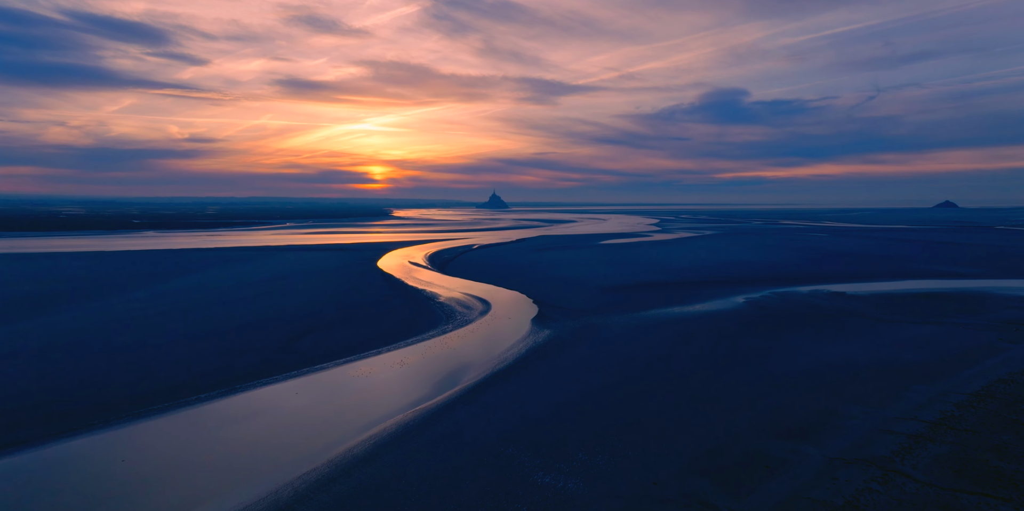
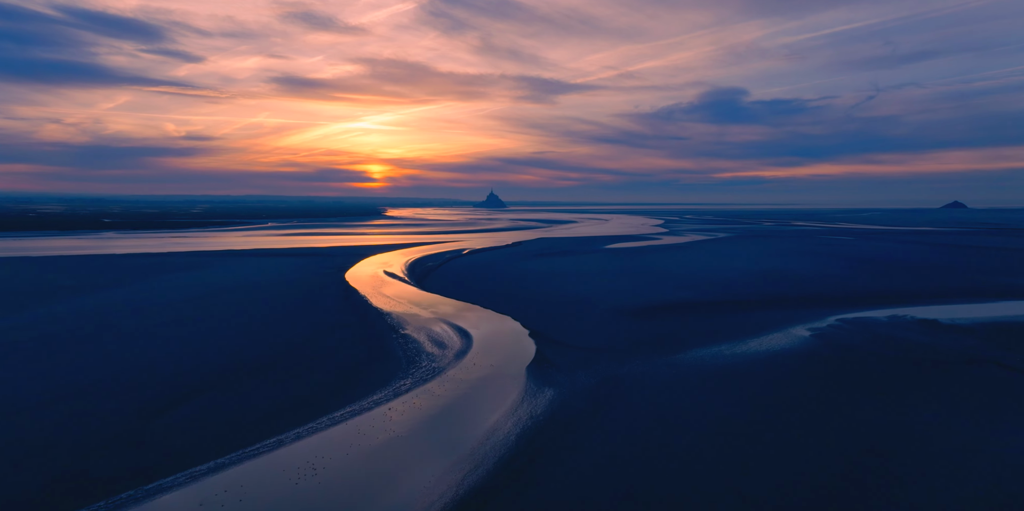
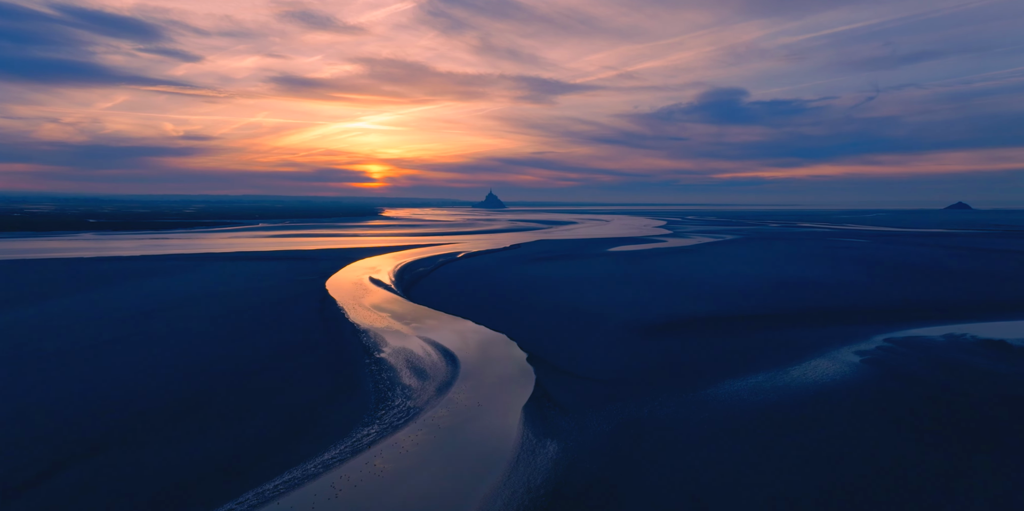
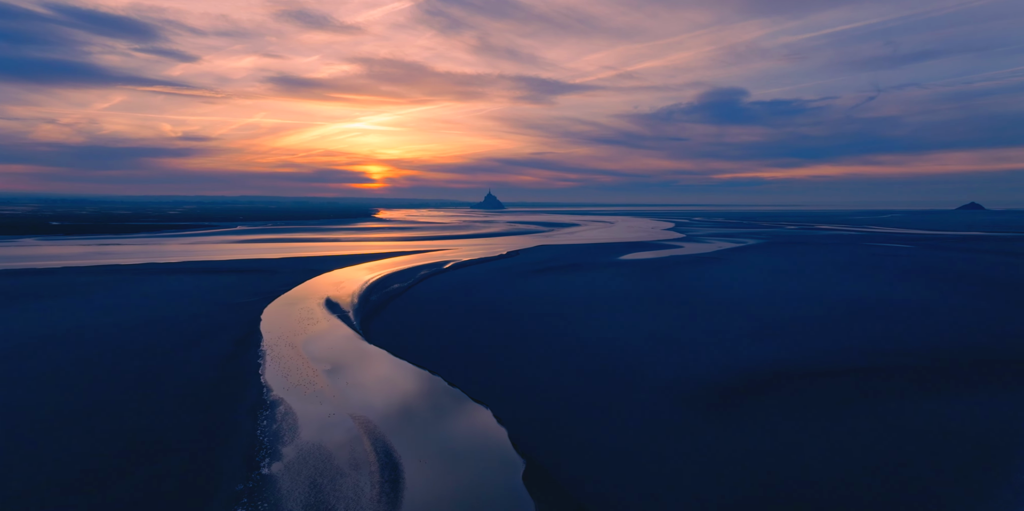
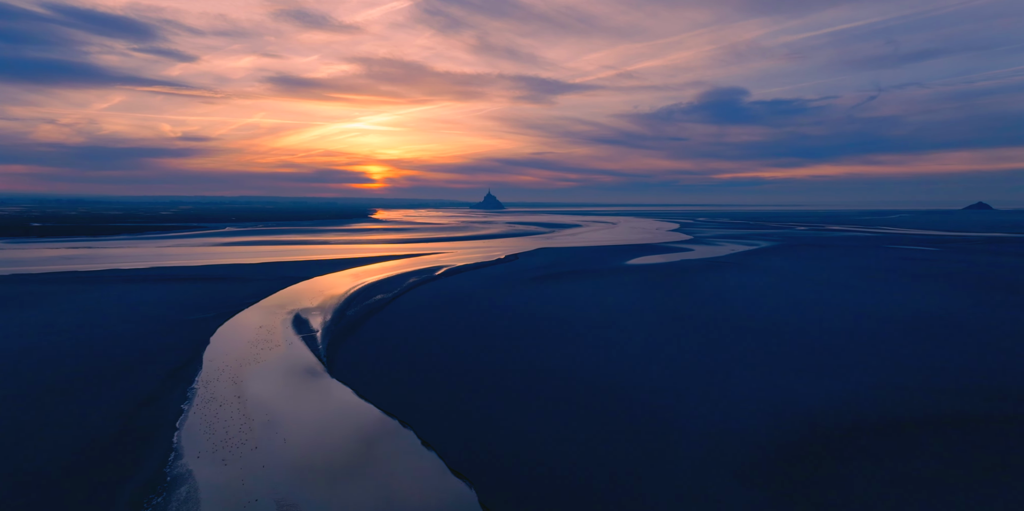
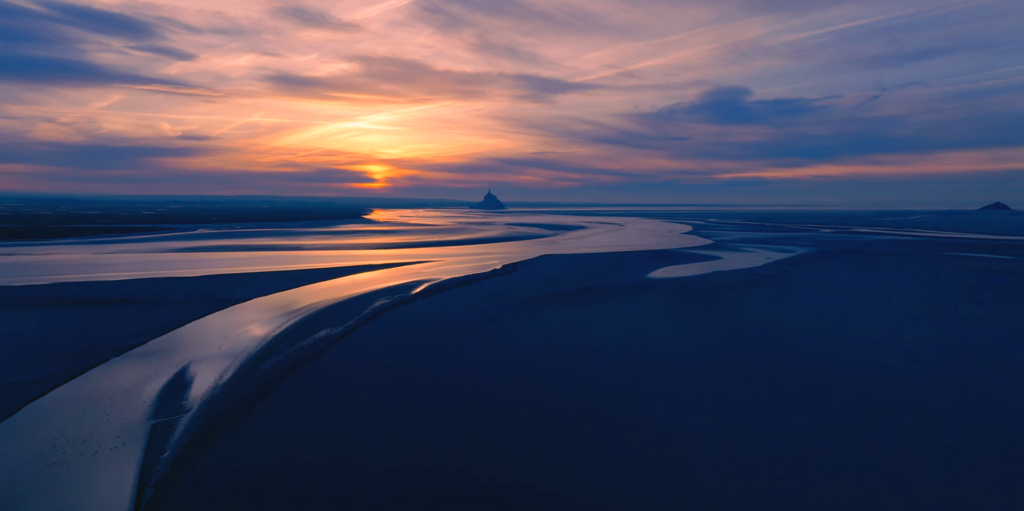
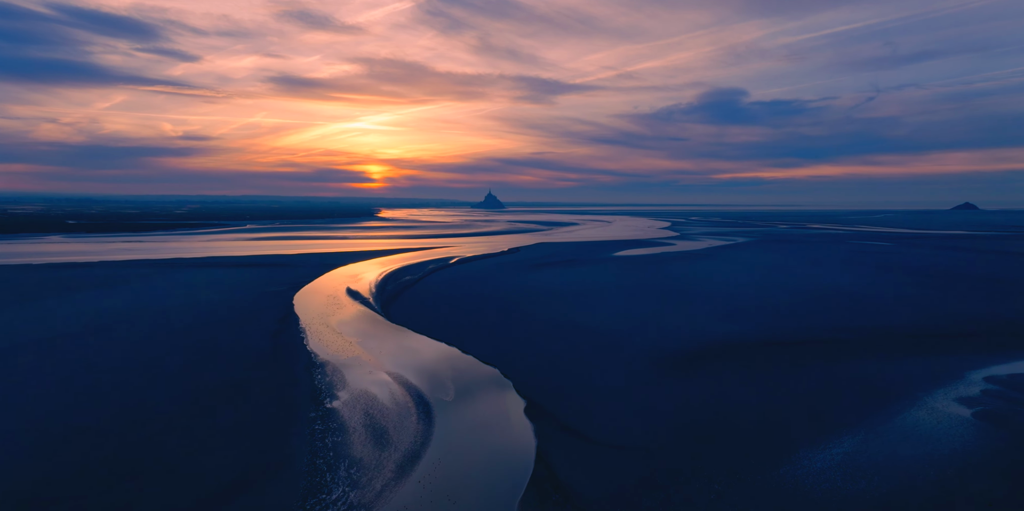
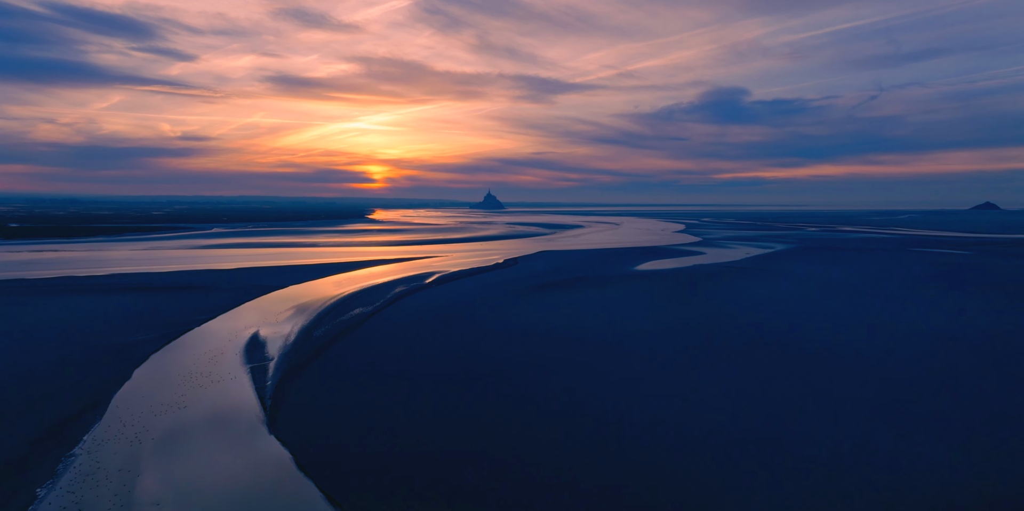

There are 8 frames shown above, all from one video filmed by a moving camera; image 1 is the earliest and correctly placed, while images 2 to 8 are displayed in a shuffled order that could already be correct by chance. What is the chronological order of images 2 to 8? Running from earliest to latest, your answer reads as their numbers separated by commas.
2, 3, 7, 4, 5, 8, 6
